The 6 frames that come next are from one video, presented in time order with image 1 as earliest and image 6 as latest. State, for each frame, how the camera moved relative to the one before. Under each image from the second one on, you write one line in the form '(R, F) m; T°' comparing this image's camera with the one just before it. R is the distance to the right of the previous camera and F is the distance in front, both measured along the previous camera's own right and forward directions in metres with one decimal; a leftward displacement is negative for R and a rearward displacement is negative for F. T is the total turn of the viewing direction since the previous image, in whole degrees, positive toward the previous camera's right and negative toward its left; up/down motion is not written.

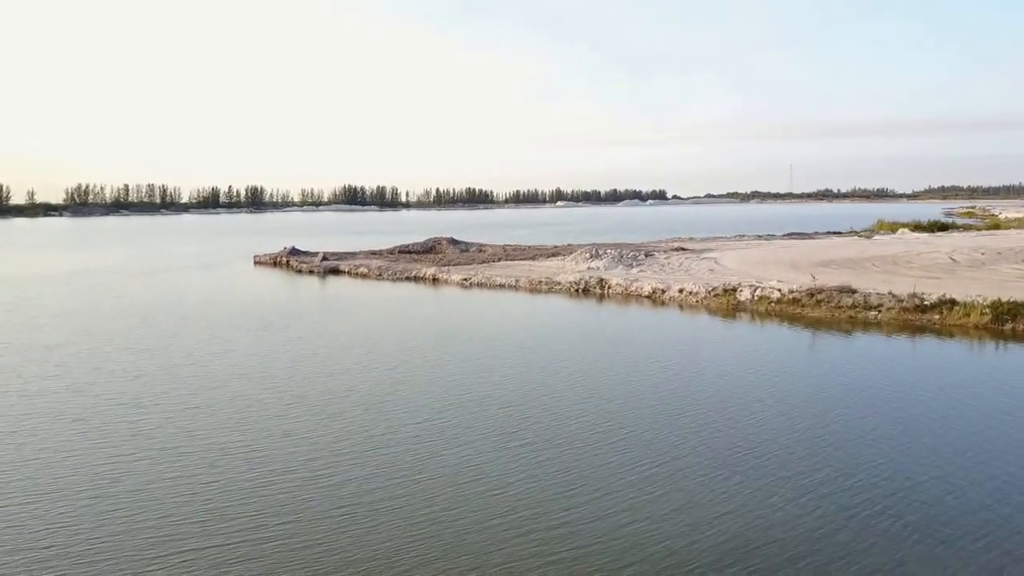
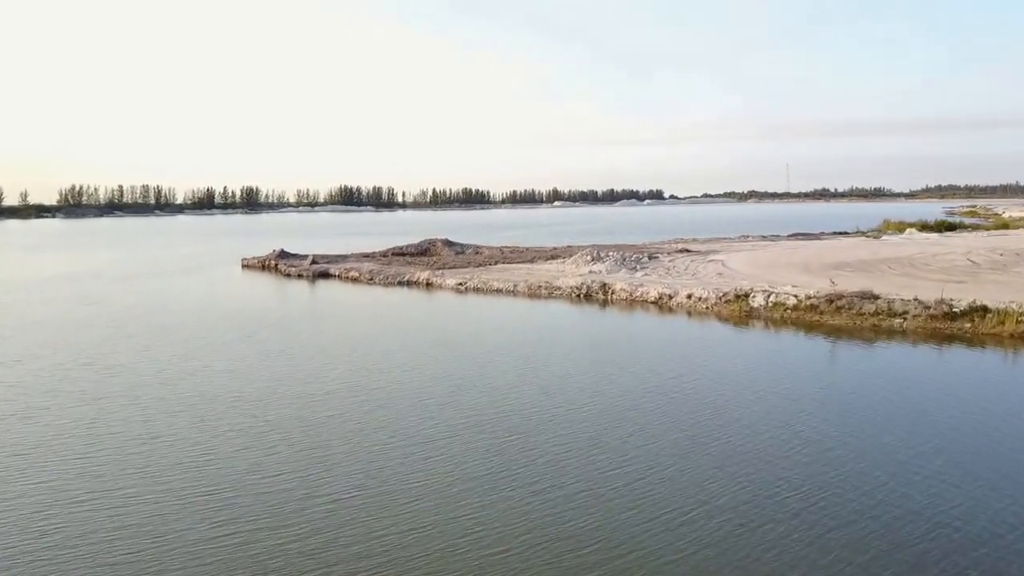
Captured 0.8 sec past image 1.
(0.0, +1.4) m; 0°
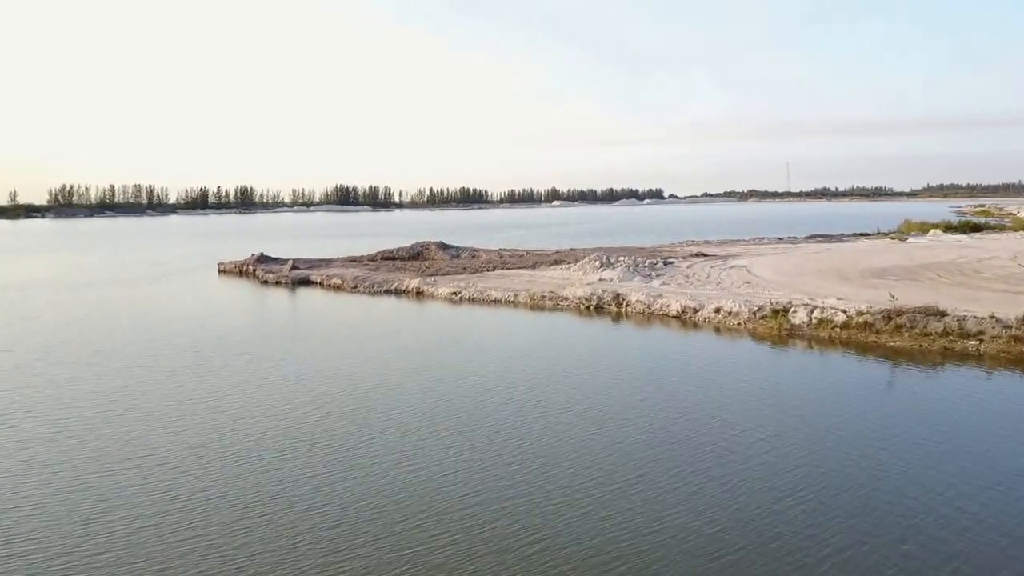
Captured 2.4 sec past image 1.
(-0.1, +3.1) m; 0°
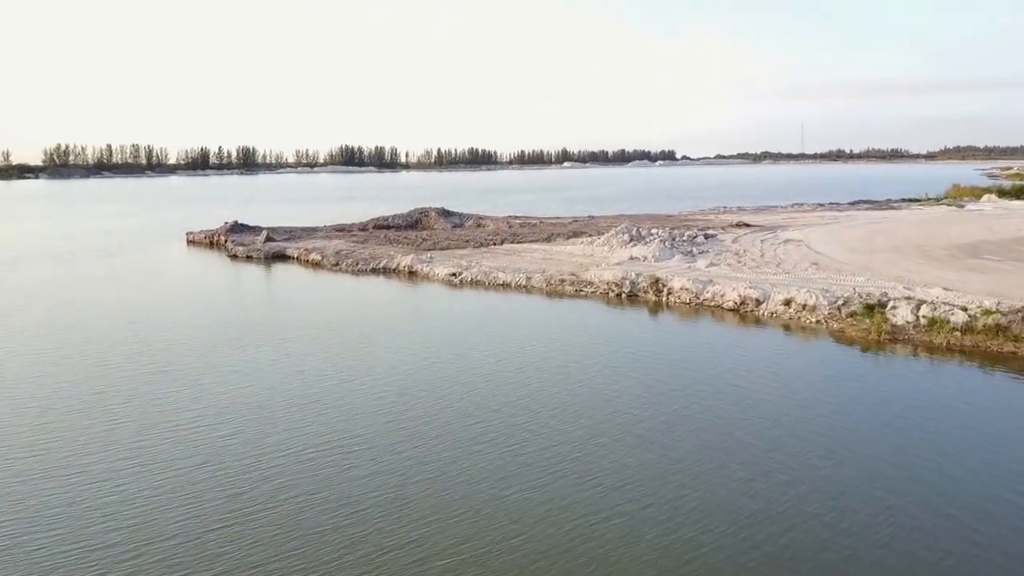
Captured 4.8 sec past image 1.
(-0.1, +4.4) m; -1°
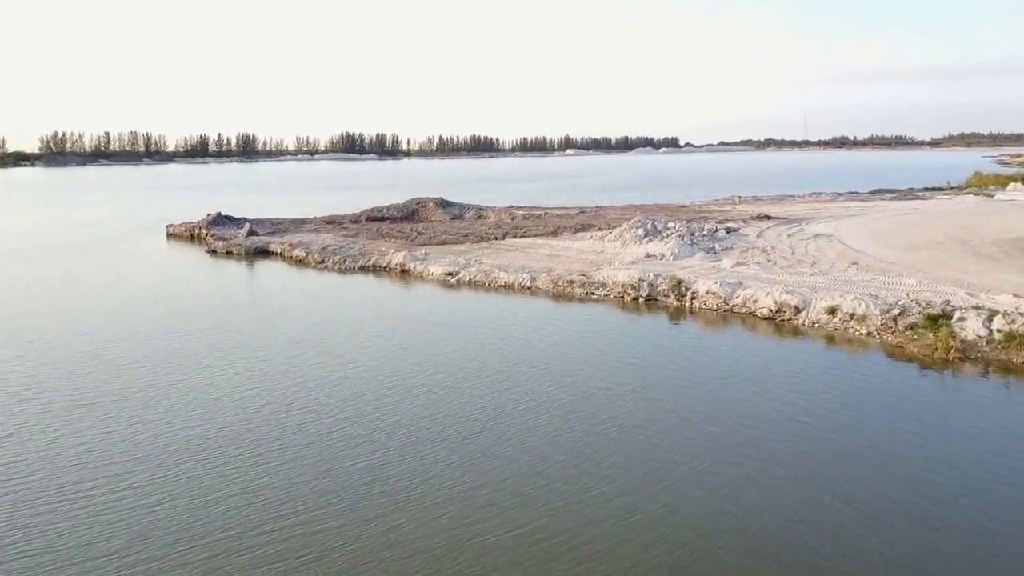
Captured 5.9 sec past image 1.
(0.0, +2.1) m; 0°
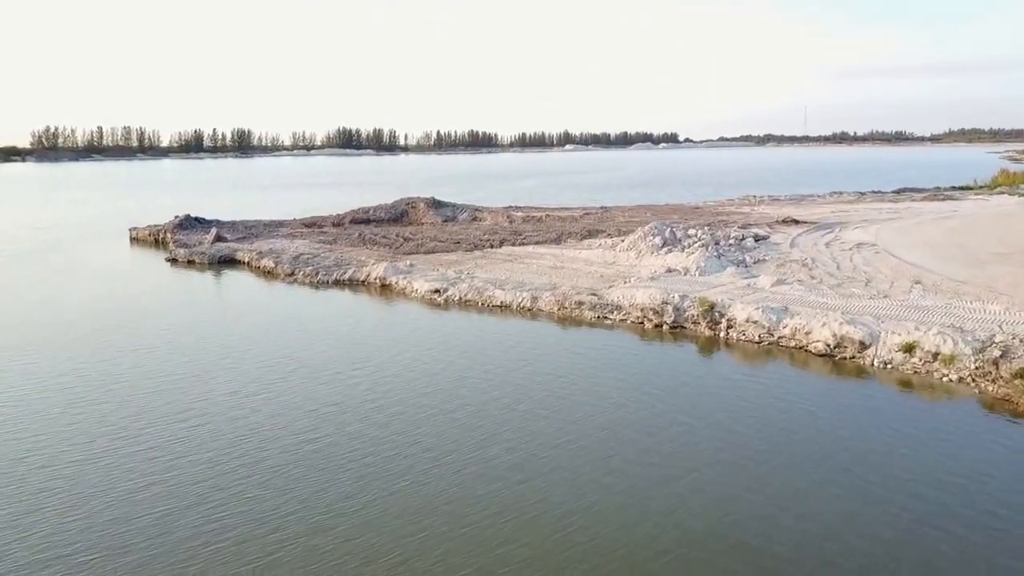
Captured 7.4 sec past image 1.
(0.0, +2.7) m; 0°
